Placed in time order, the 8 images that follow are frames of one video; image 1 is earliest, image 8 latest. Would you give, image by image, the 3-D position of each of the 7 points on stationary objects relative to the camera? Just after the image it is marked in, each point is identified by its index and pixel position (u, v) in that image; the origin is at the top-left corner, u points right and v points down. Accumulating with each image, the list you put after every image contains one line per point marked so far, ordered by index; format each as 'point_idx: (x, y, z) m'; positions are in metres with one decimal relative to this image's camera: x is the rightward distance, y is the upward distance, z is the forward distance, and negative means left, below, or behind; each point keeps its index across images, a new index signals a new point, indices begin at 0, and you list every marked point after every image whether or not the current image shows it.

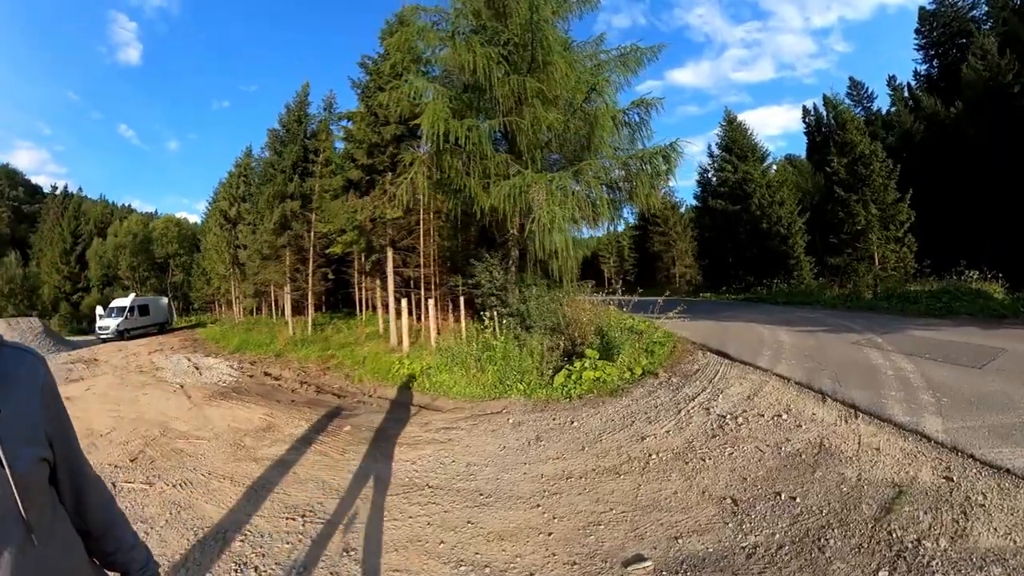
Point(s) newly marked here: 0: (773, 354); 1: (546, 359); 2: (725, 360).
0: (+5.3, -1.3, +8.0) m
1: (+1.0, -2.2, +12.3) m
2: (+4.7, -1.6, +8.7) m
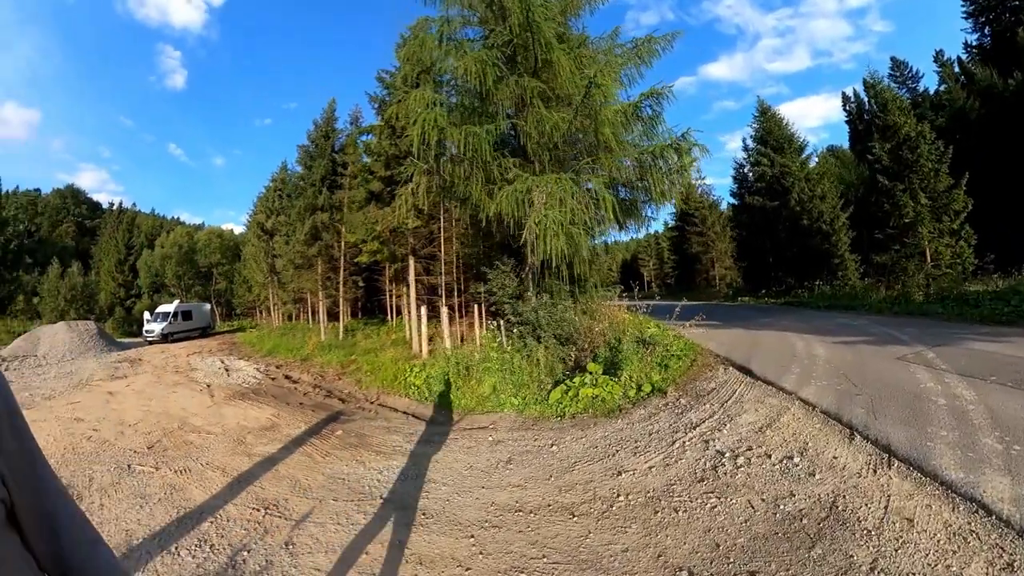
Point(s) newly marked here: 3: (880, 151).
0: (+5.0, -1.4, +6.8) m
1: (+1.2, -2.4, +11.4) m
2: (+4.5, -1.7, +7.5) m
3: (+15.7, +6.2, +17.9) m
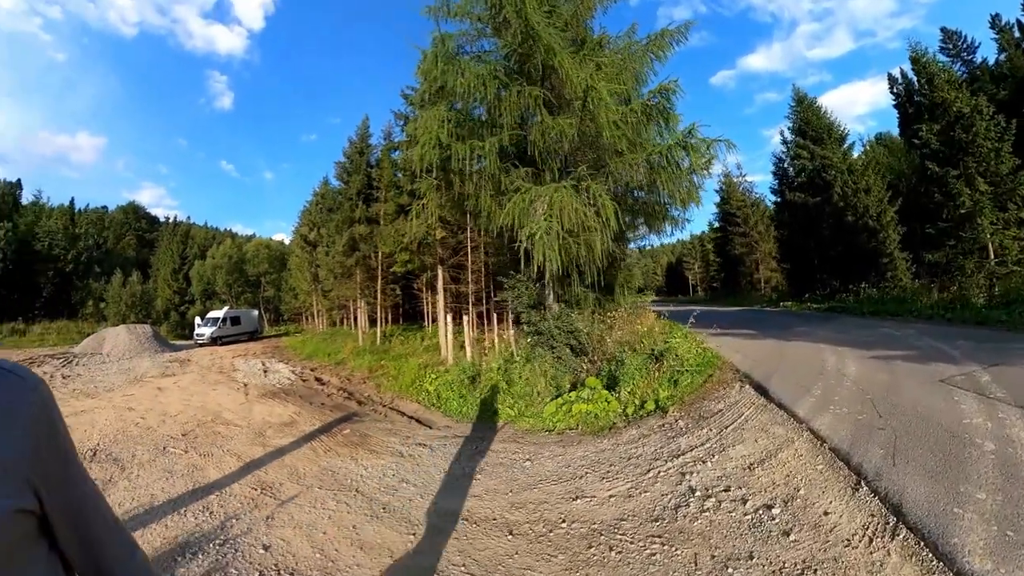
0: (+4.6, -1.5, +5.7) m
1: (+1.2, -2.6, +10.7) m
2: (+4.1, -1.8, +6.5) m
3: (+16.3, +6.1, +15.8) m
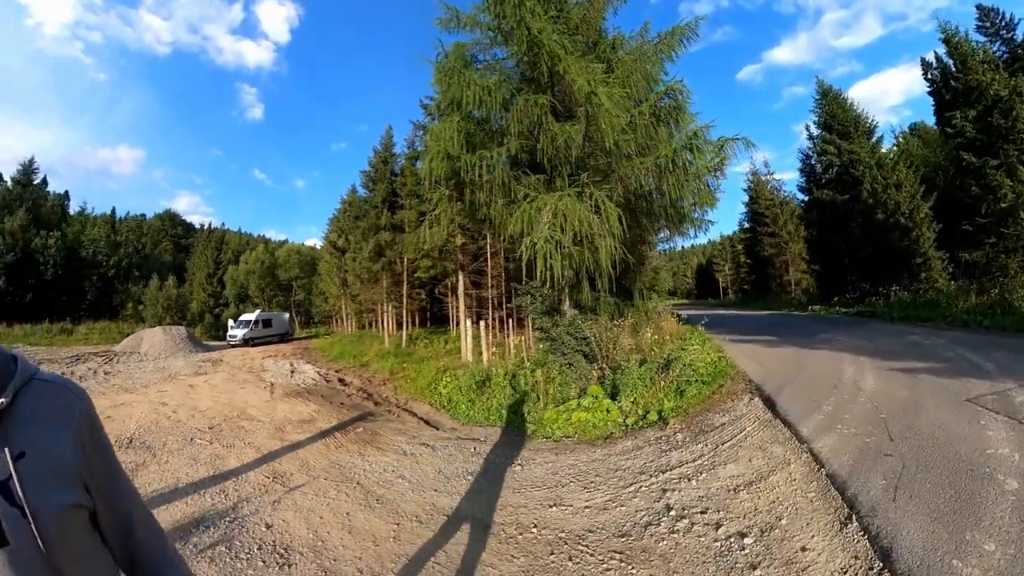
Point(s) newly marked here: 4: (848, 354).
0: (+4.3, -1.6, +5.2) m
1: (+1.3, -2.7, +10.4) m
2: (+3.8, -1.9, +6.0) m
3: (+16.6, +6.0, +14.5) m
4: (+6.9, -1.4, +8.1) m
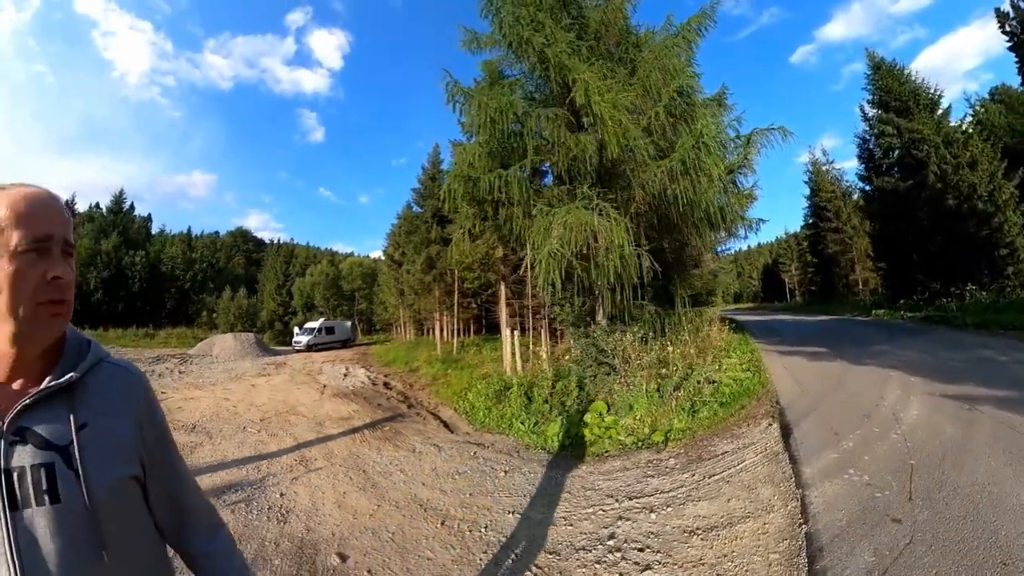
0: (+3.6, -1.6, +4.1) m
1: (+1.3, -2.9, +9.6) m
2: (+3.3, -2.0, +4.9) m
3: (+16.8, +6.0, +11.9) m
4: (+6.5, -1.4, +6.7) m
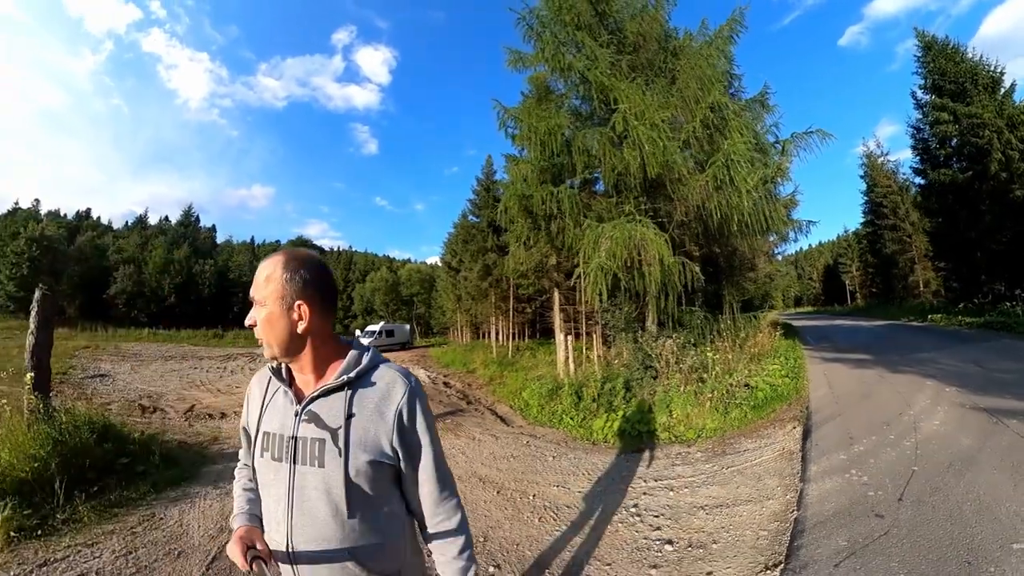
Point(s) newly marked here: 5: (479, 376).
0: (+4.0, -1.8, +4.3) m
1: (+2.2, -3.1, +10.0) m
2: (+3.7, -2.1, +5.2) m
3: (+17.8, +6.0, +10.9) m
4: (+7.1, -1.6, +6.6) m
5: (-3.8, -5.3, +23.0) m
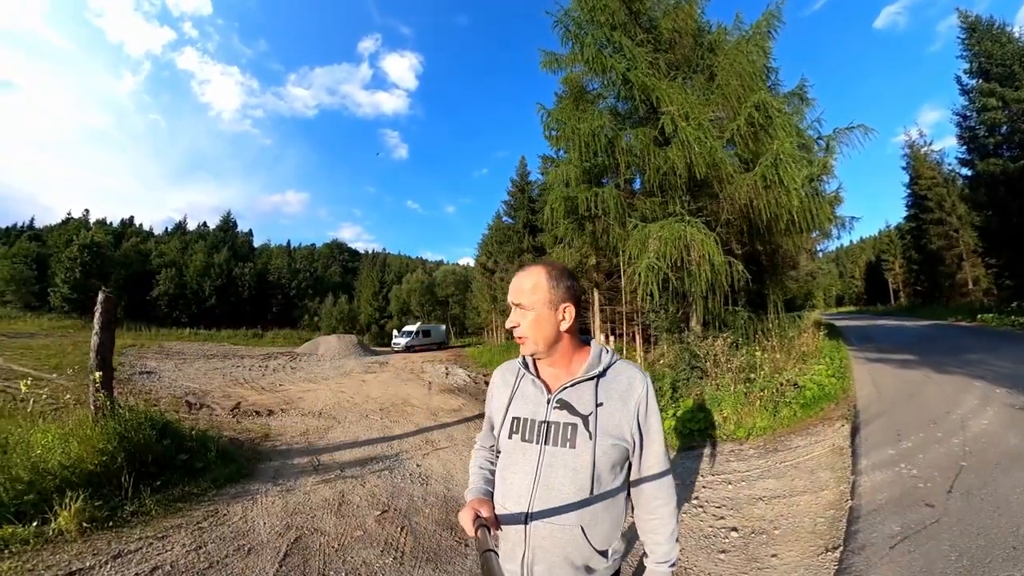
0: (+4.6, -1.8, +4.4) m
1: (+3.2, -3.1, +10.2) m
2: (+4.4, -2.2, +5.3) m
3: (+18.8, +6.0, +10.2) m
4: (+7.9, -1.6, +6.6) m
5: (-2.0, -5.3, +23.6) m
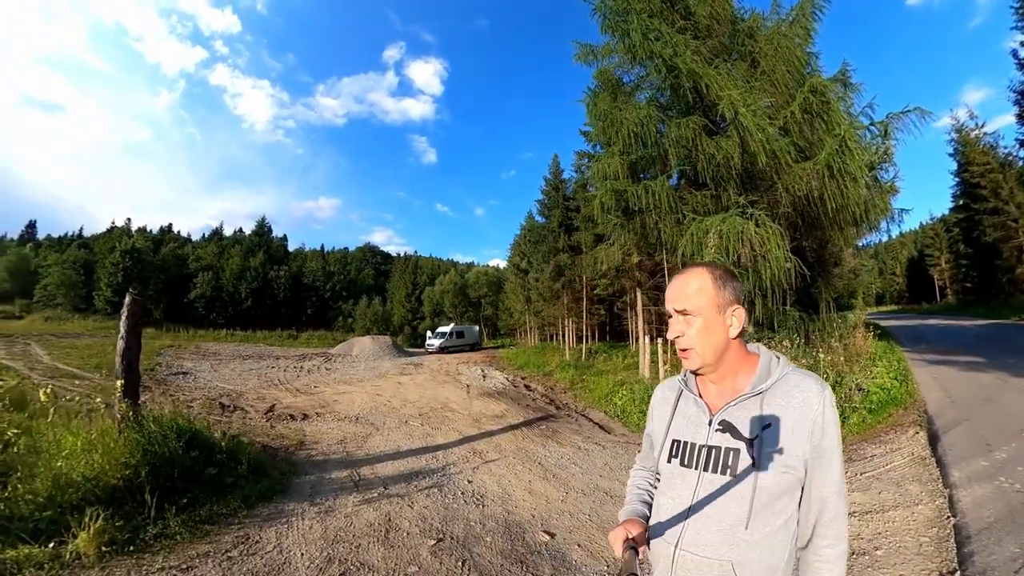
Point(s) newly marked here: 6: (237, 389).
0: (+5.4, -1.9, +4.2) m
1: (+4.2, -3.1, +10.1) m
2: (+5.2, -2.2, +5.1) m
3: (+19.7, +6.2, +9.2) m
4: (+8.8, -1.5, +6.1) m
5: (-0.2, -5.3, +23.6) m
6: (-9.9, -3.7, +14.6) m
